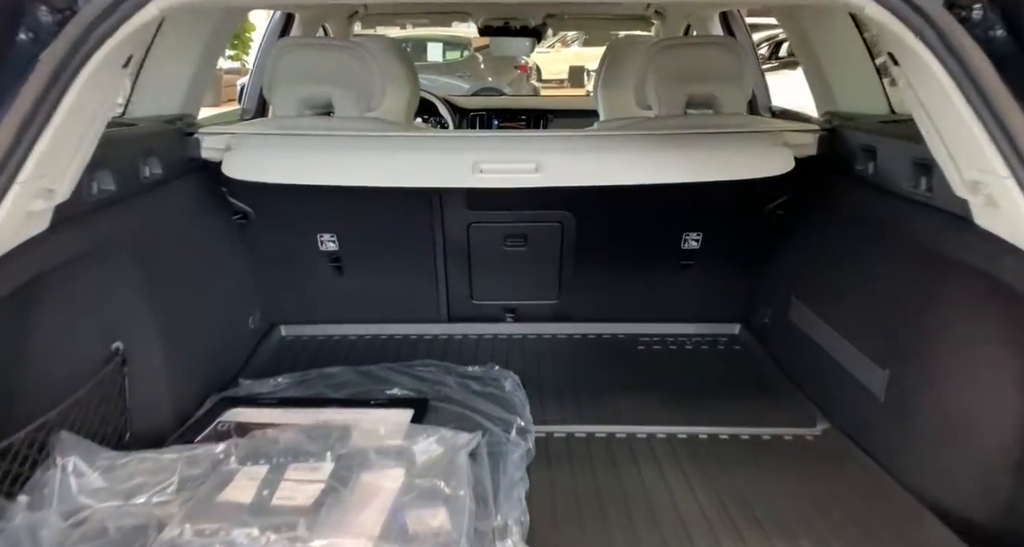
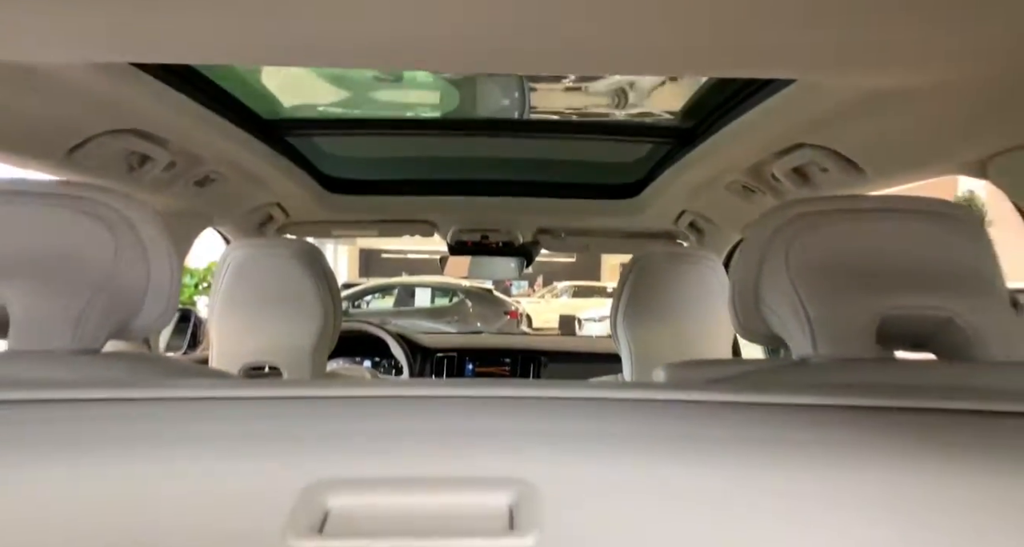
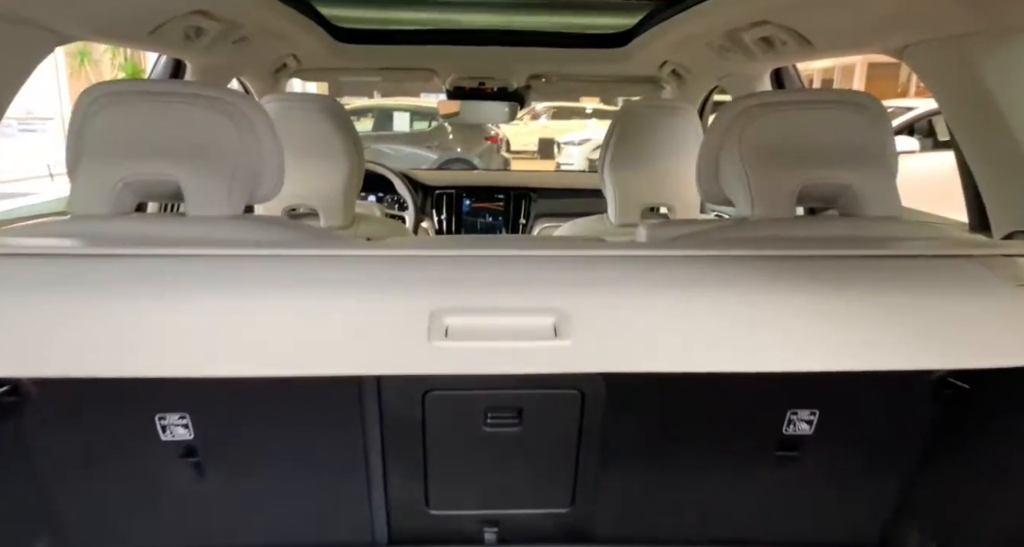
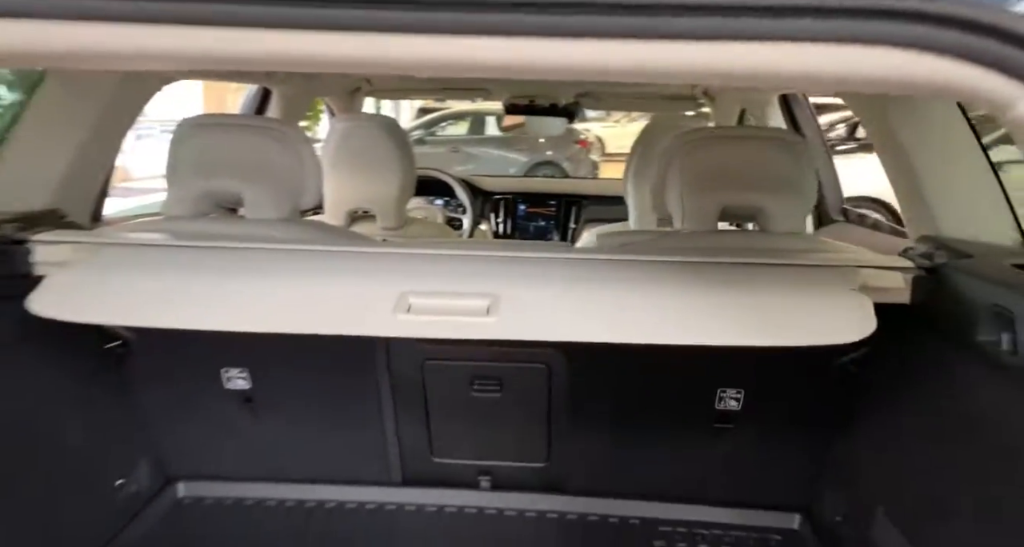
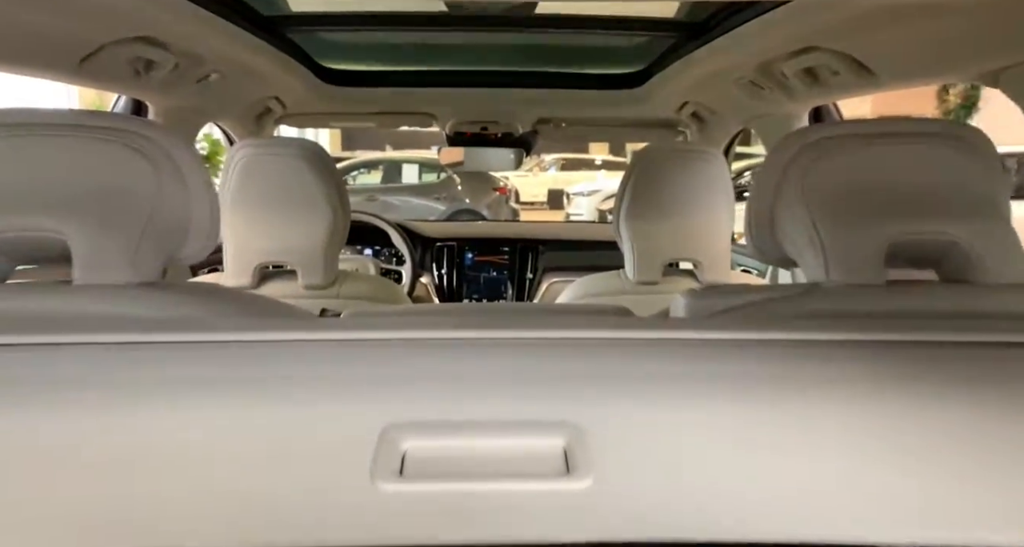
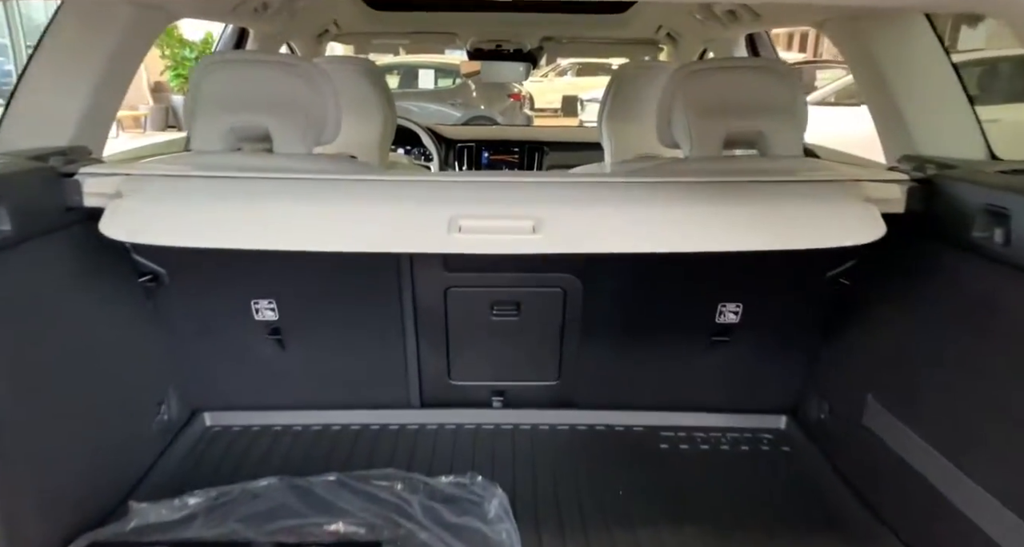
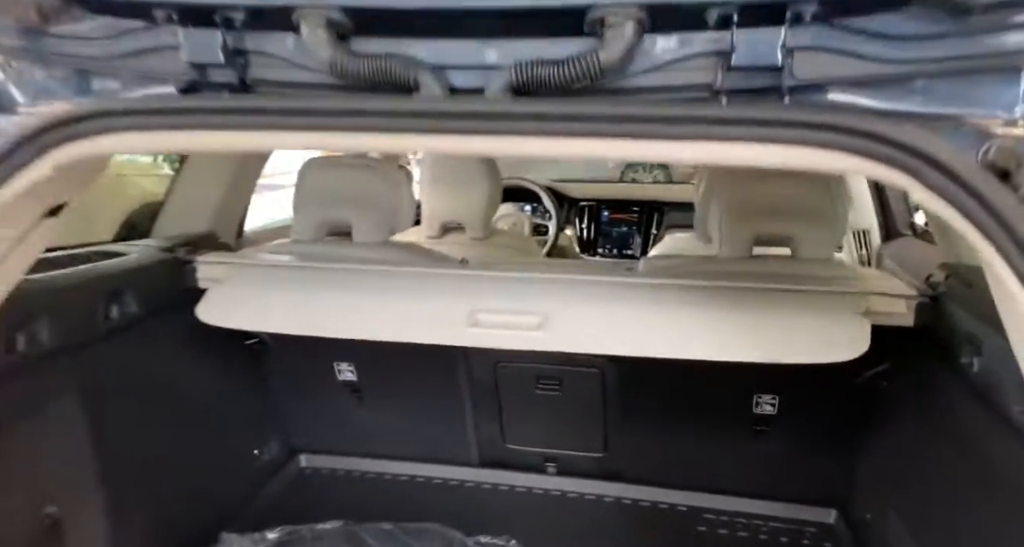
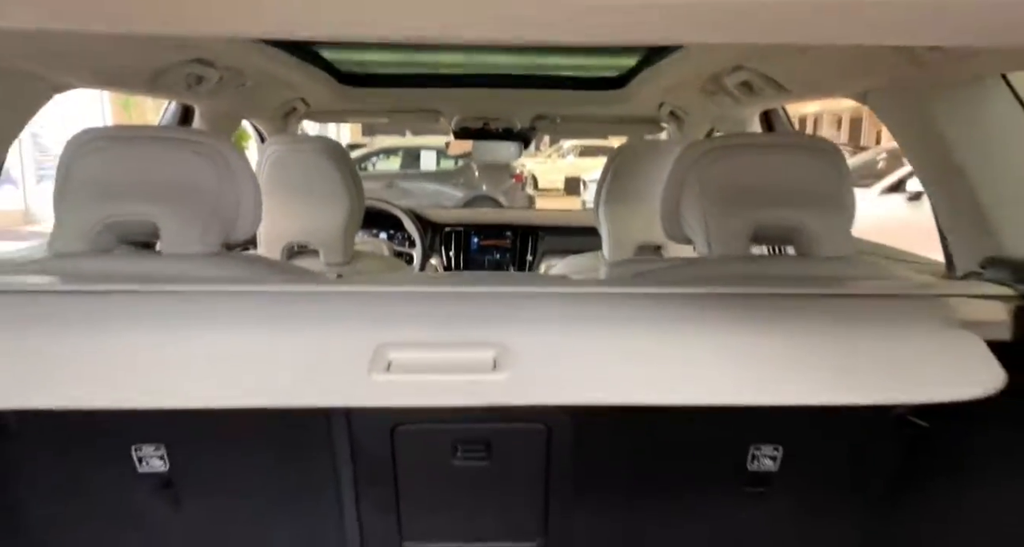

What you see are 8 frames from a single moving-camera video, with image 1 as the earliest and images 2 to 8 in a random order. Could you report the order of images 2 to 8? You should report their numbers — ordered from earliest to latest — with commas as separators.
6, 3, 5, 2, 8, 4, 7
